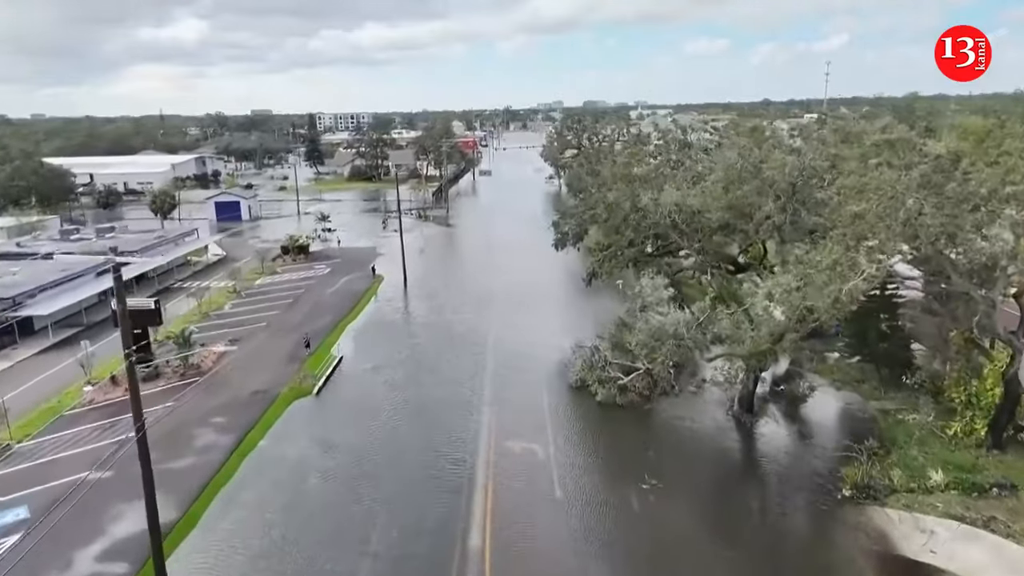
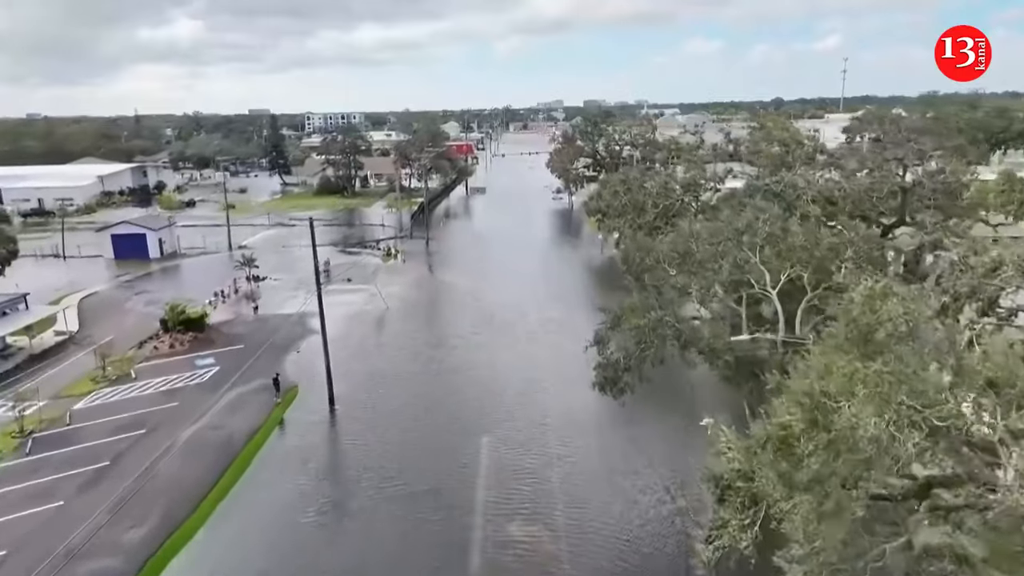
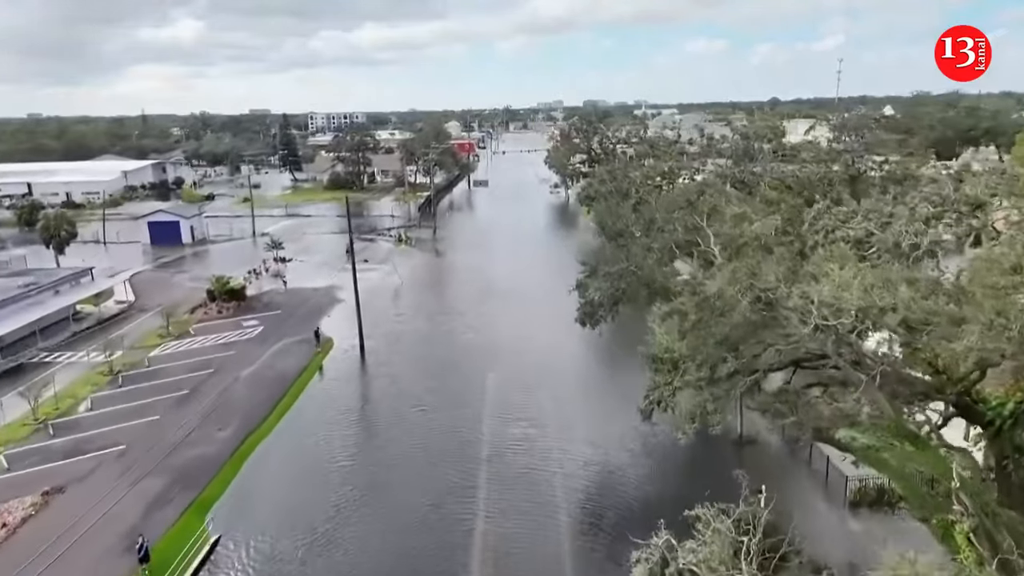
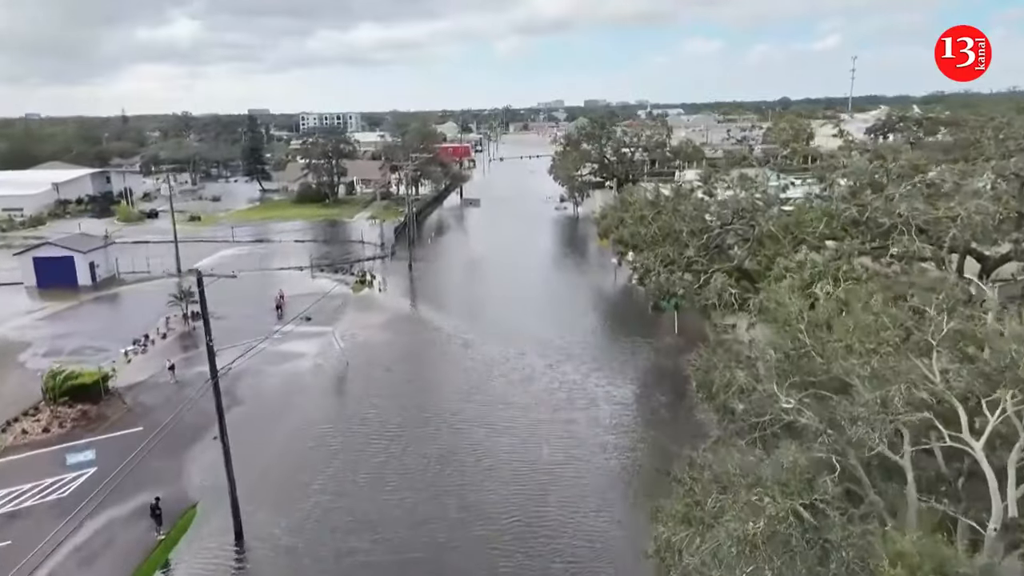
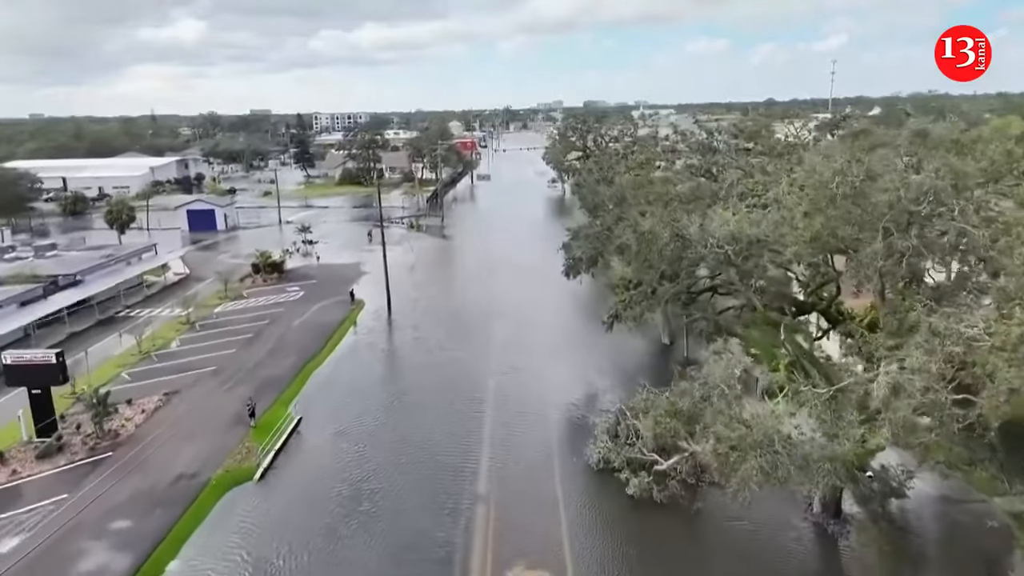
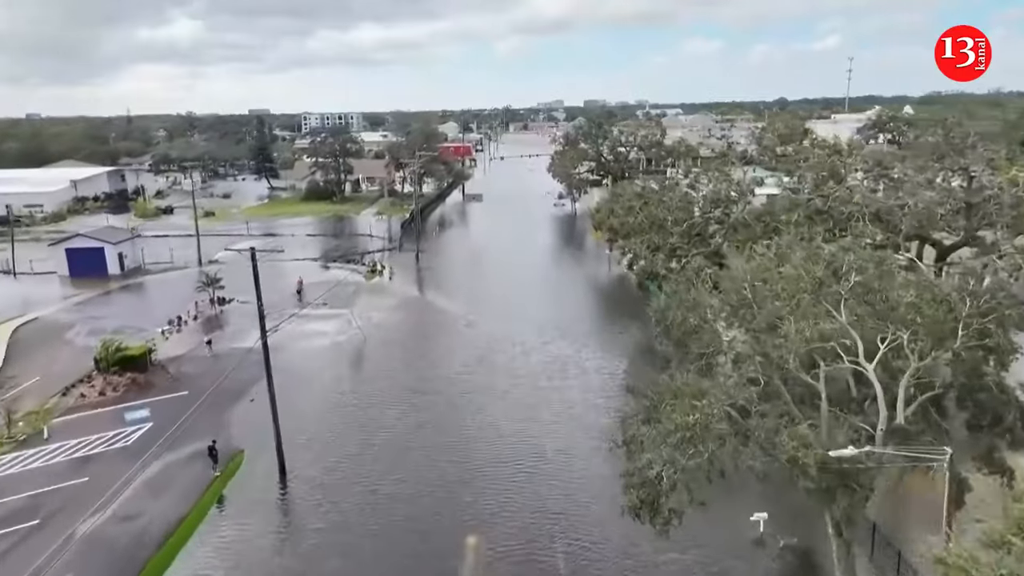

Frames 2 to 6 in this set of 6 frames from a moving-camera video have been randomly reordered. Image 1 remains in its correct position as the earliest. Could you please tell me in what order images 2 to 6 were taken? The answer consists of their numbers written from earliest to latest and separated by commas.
5, 3, 2, 6, 4
